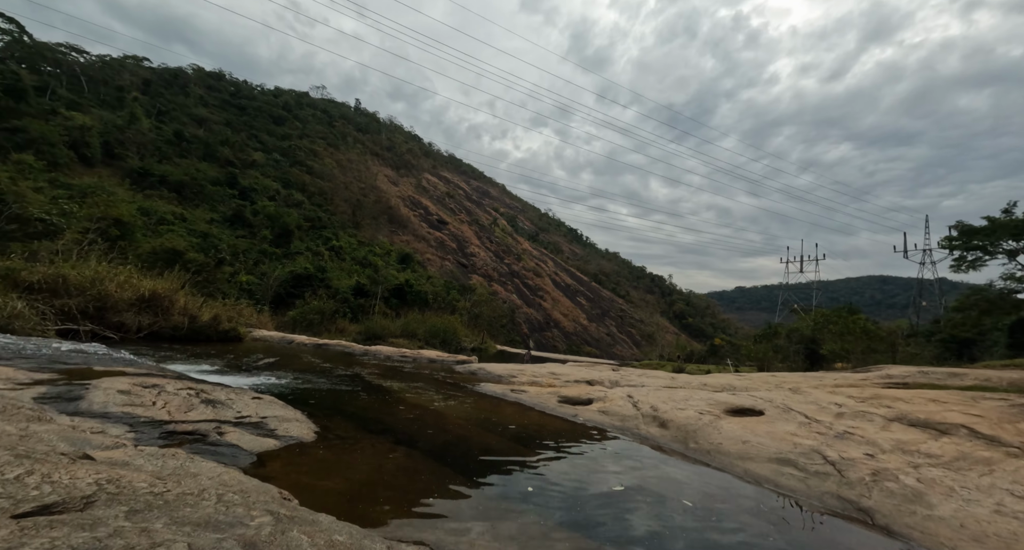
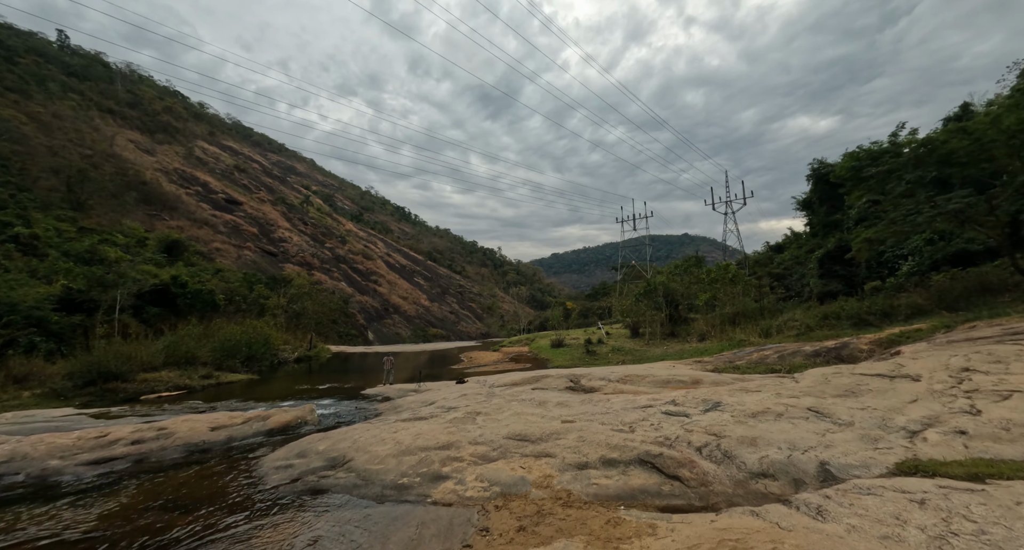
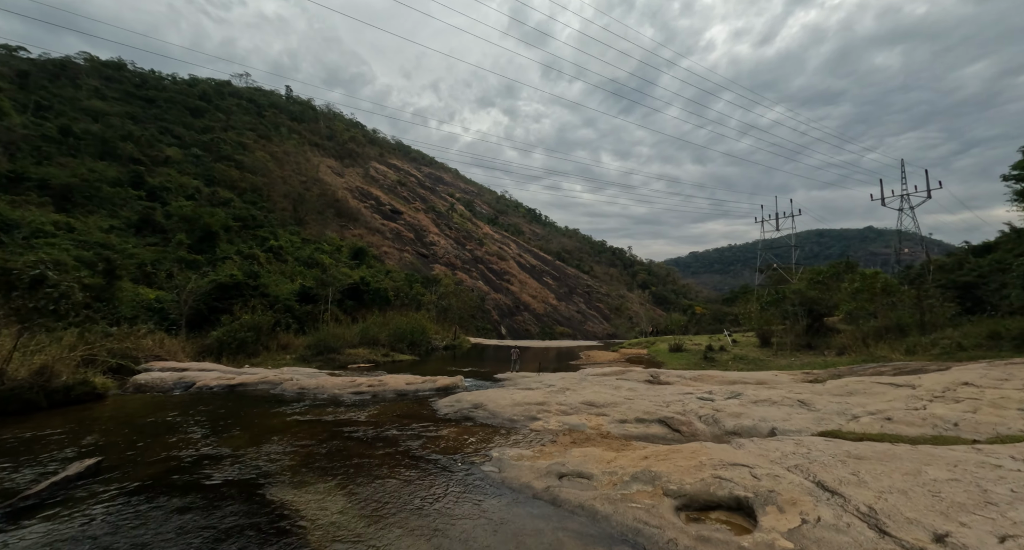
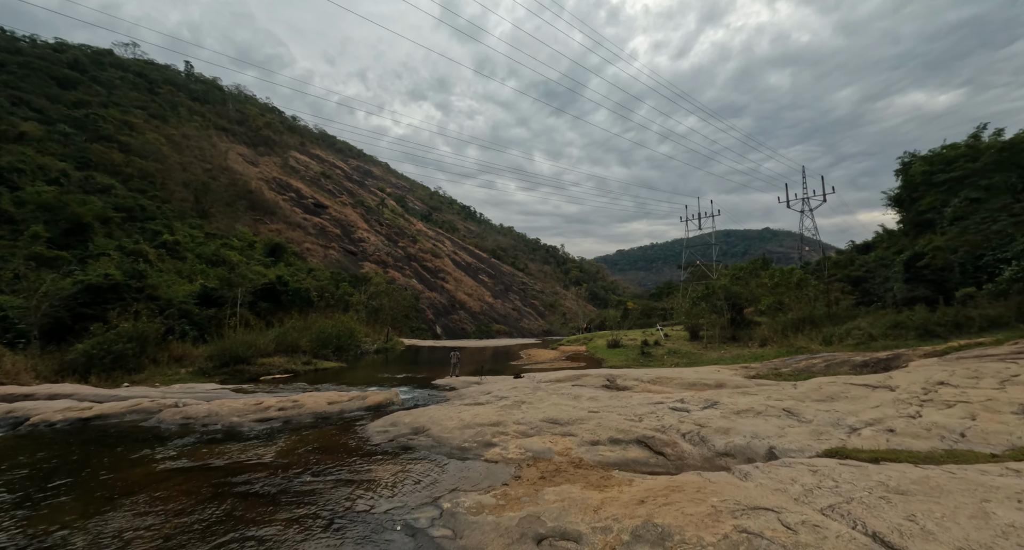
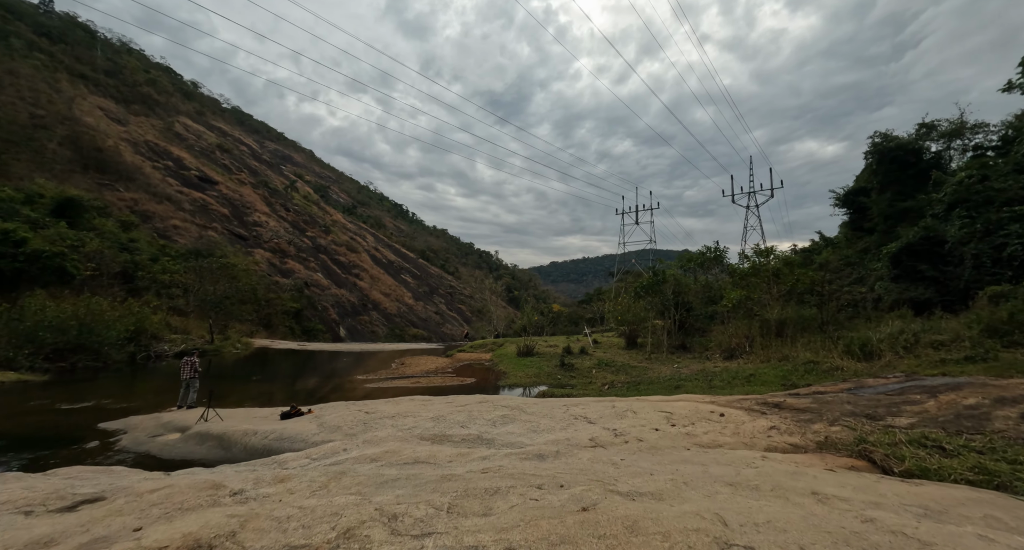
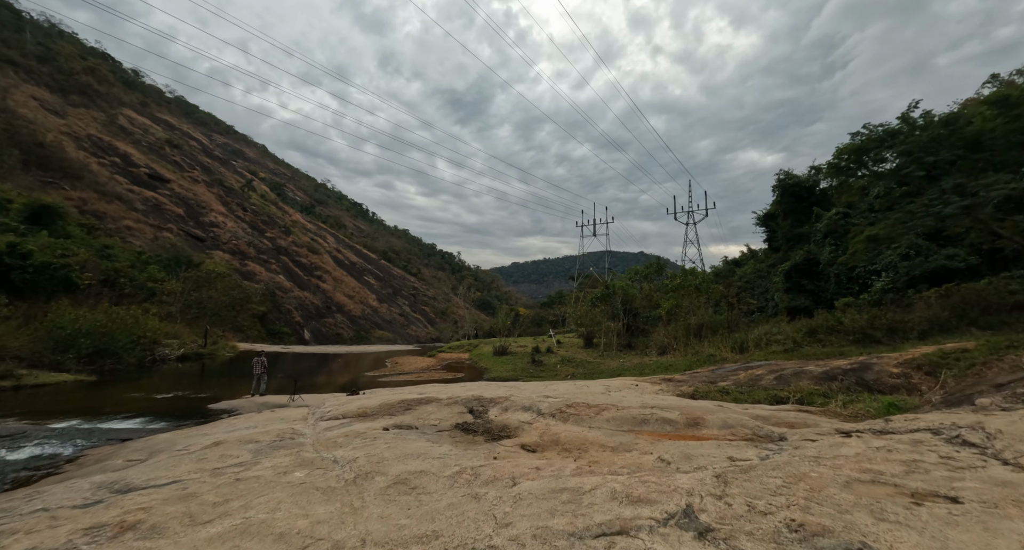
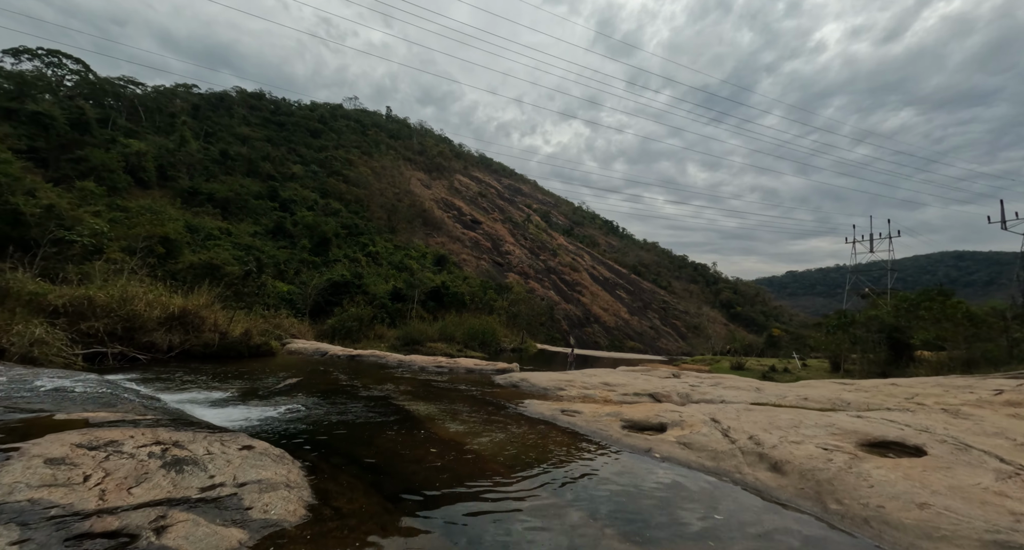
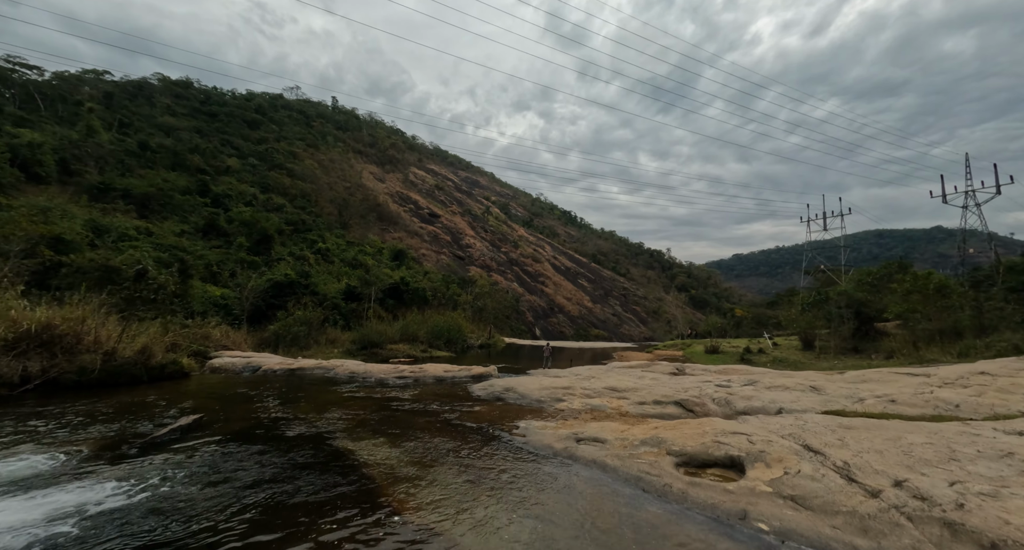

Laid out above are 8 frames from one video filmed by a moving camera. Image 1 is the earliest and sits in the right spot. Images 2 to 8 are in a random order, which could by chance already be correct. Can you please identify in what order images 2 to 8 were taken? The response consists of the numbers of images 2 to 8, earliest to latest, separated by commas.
7, 8, 3, 4, 2, 6, 5
